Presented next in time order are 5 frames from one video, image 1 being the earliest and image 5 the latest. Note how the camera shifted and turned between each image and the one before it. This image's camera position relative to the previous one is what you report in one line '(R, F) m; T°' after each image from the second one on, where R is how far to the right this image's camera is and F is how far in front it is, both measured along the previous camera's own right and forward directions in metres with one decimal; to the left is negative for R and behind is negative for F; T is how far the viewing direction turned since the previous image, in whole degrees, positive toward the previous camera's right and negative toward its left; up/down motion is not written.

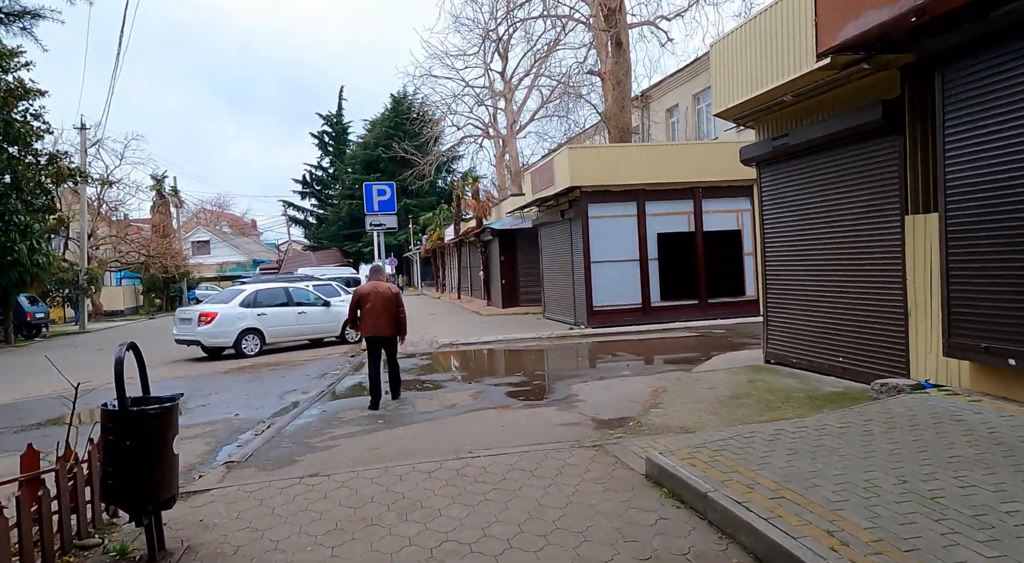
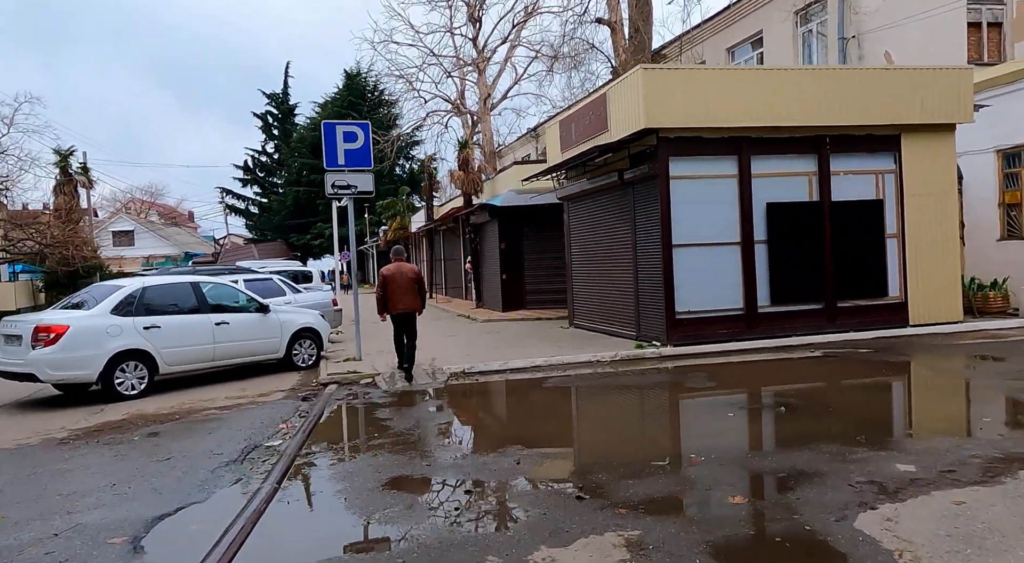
(-1.4, +6.3) m; +4°
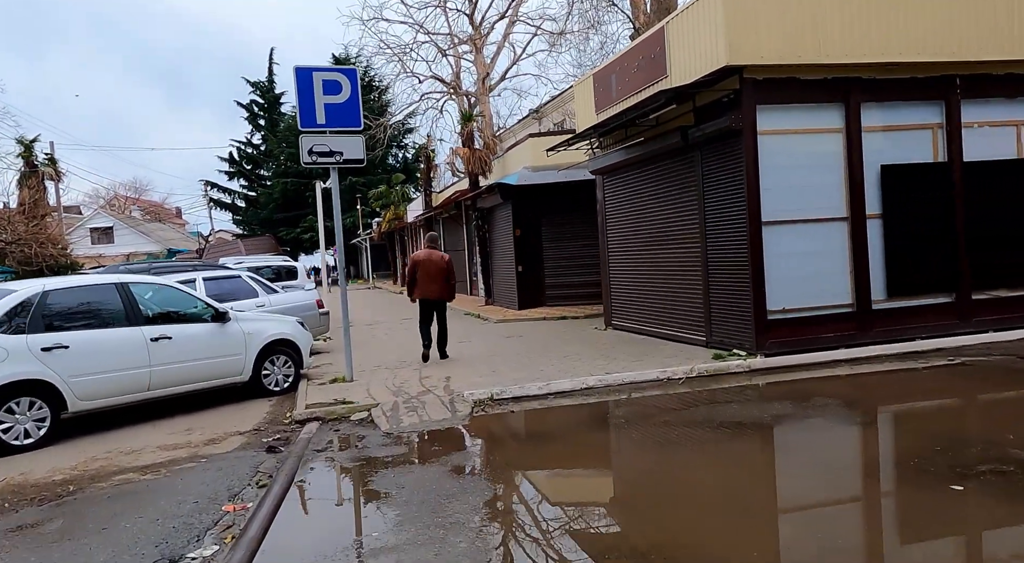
(-0.5, +2.9) m; 0°
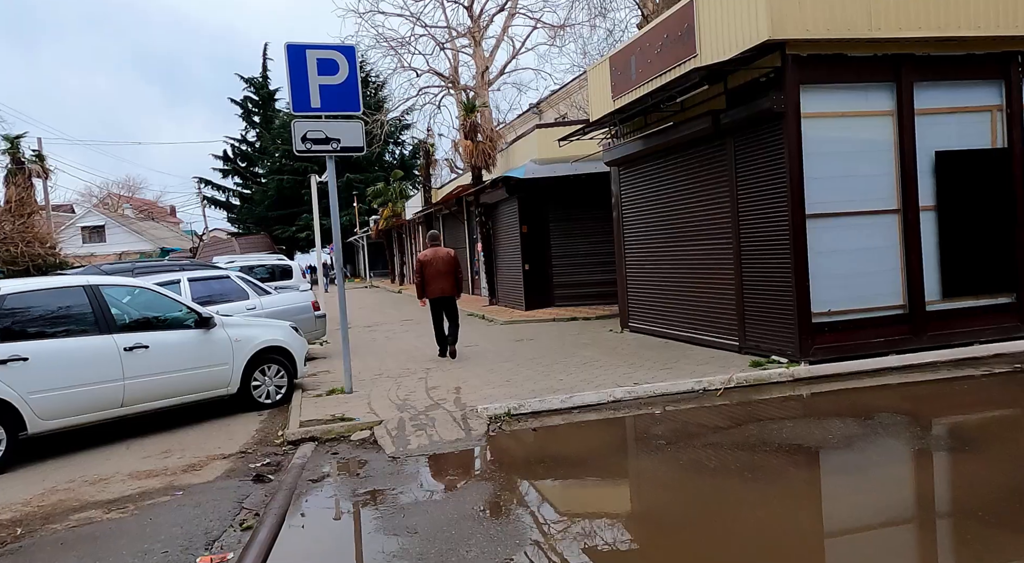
(-0.2, +0.9) m; 0°
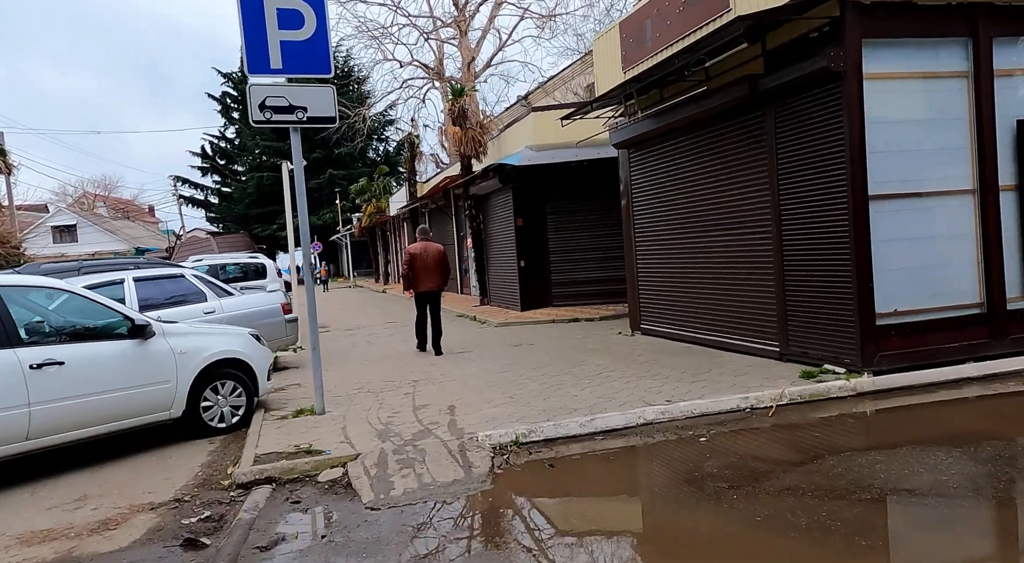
(-0.2, +1.4) m; +1°
